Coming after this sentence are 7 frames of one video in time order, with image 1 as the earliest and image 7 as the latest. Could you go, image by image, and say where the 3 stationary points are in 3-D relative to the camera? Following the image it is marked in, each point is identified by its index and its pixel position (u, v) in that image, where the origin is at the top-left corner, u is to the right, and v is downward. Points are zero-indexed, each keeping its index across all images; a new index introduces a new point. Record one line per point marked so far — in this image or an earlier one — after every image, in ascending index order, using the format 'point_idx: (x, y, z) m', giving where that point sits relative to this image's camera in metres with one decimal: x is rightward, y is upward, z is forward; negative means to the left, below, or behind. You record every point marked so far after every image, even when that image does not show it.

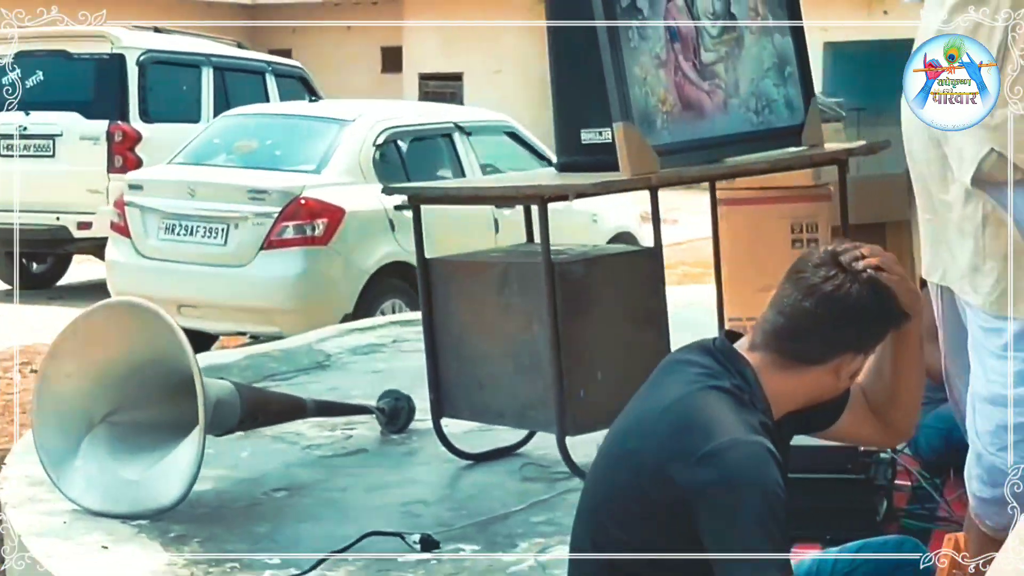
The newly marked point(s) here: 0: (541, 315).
0: (0.0, 0.0, +2.0) m
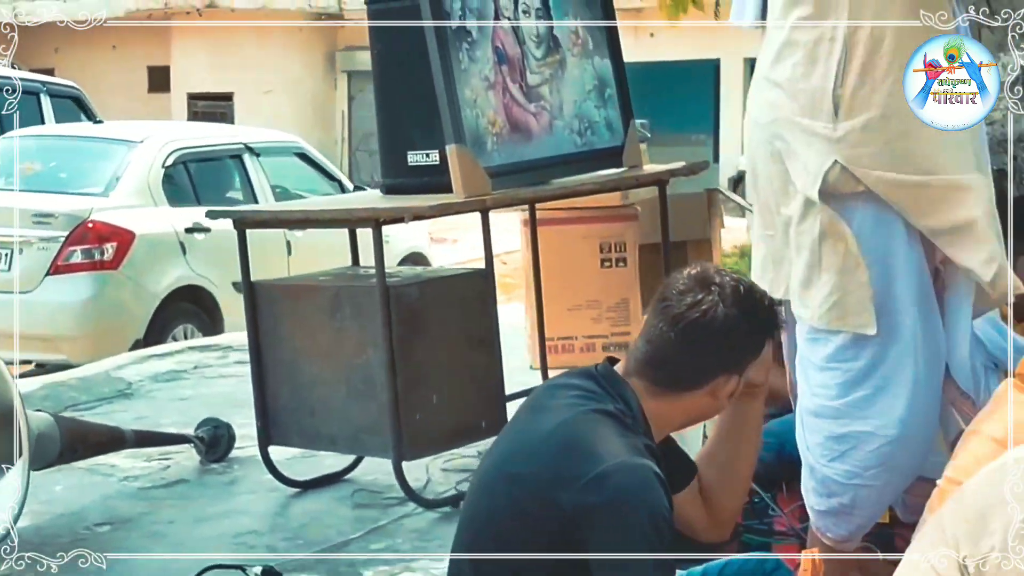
0: (-0.1, -0.1, +2.0) m
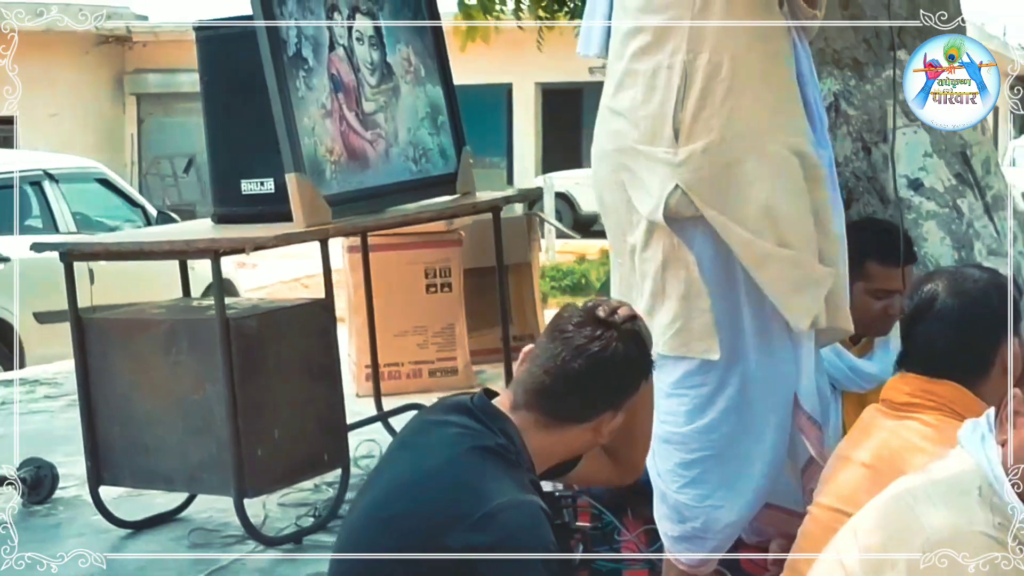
0: (-0.3, -0.1, +2.0) m
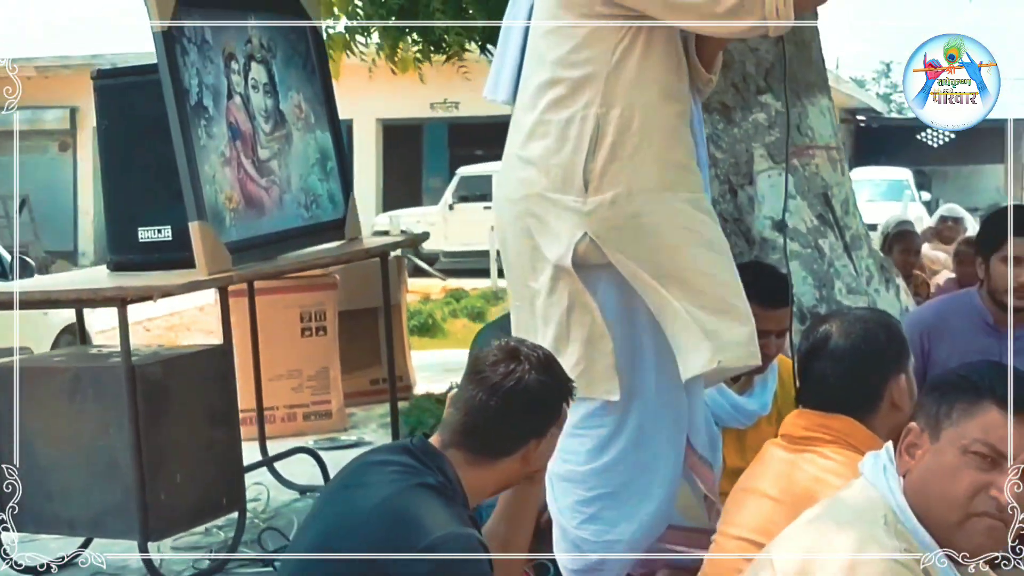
0: (-0.4, -0.1, +2.0) m
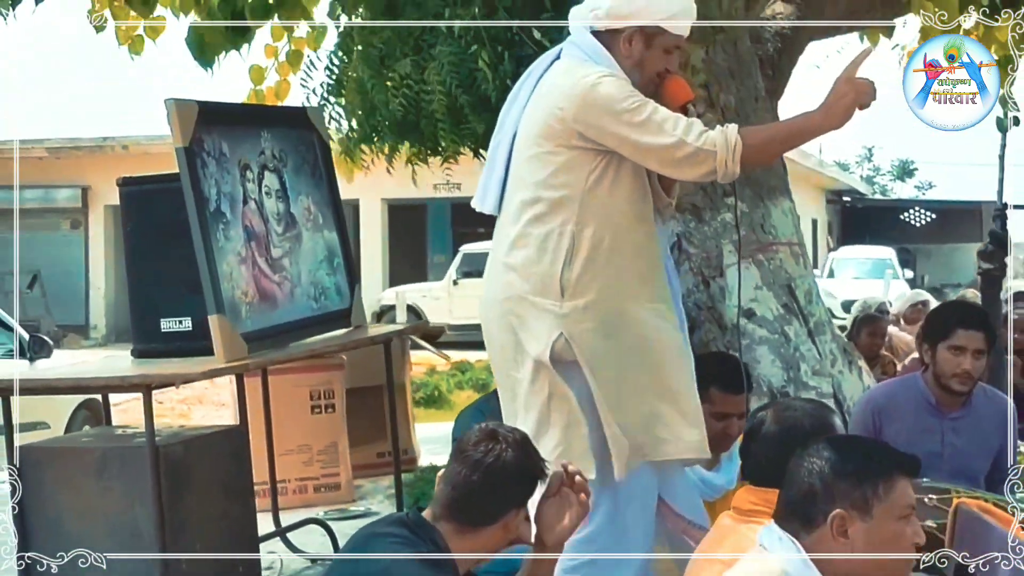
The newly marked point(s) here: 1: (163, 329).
0: (-0.4, -0.2, +2.2) m
1: (-0.4, 0.0, +2.3) m
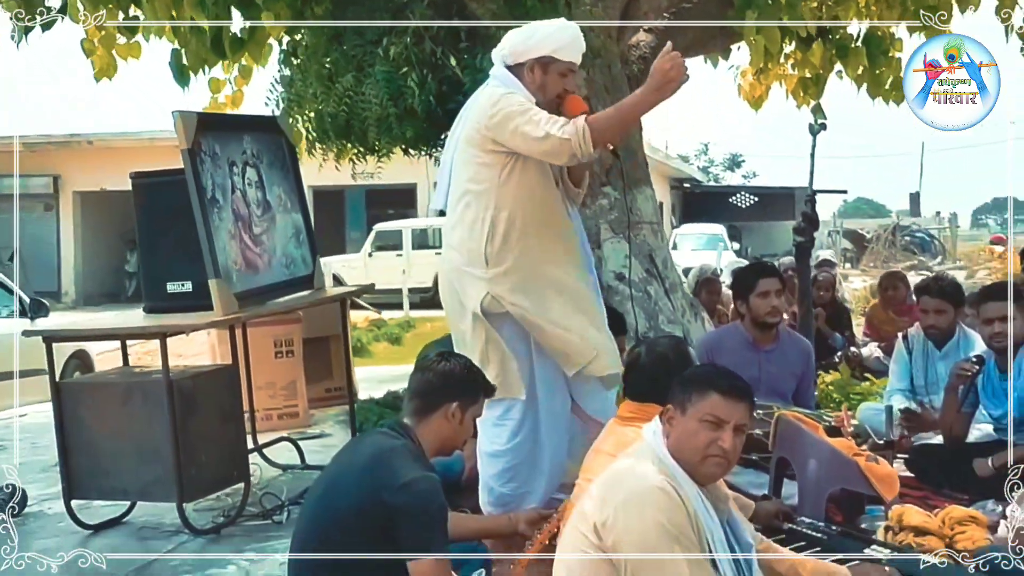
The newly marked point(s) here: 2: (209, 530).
0: (-0.5, -0.2, +2.8) m
1: (-0.5, 0.0, +2.9) m
2: (-0.5, -0.4, +3.1) m
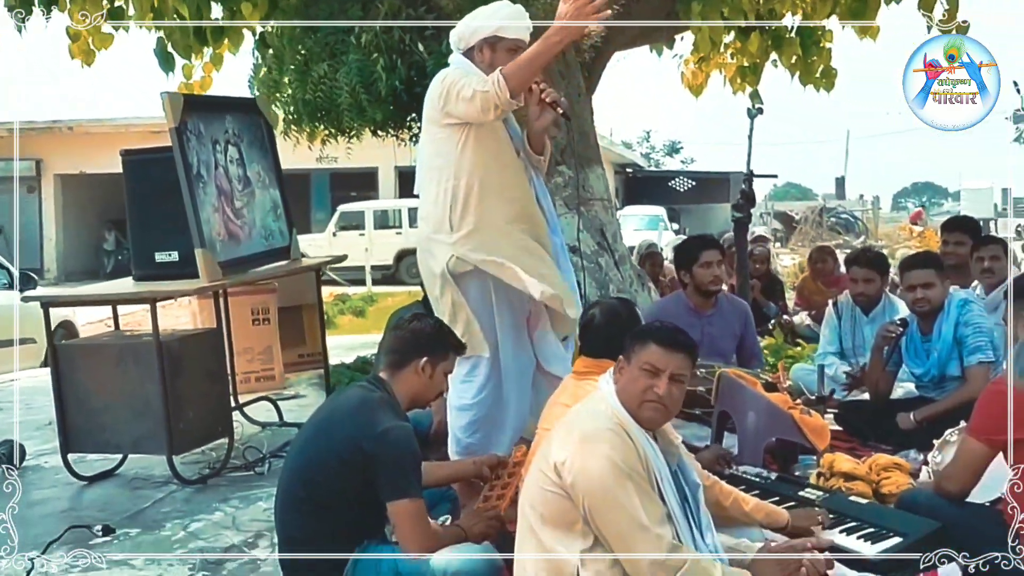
0: (-0.6, -0.1, +3.0) m
1: (-0.6, 0.0, +3.1) m
2: (-0.6, -0.3, +3.3) m
